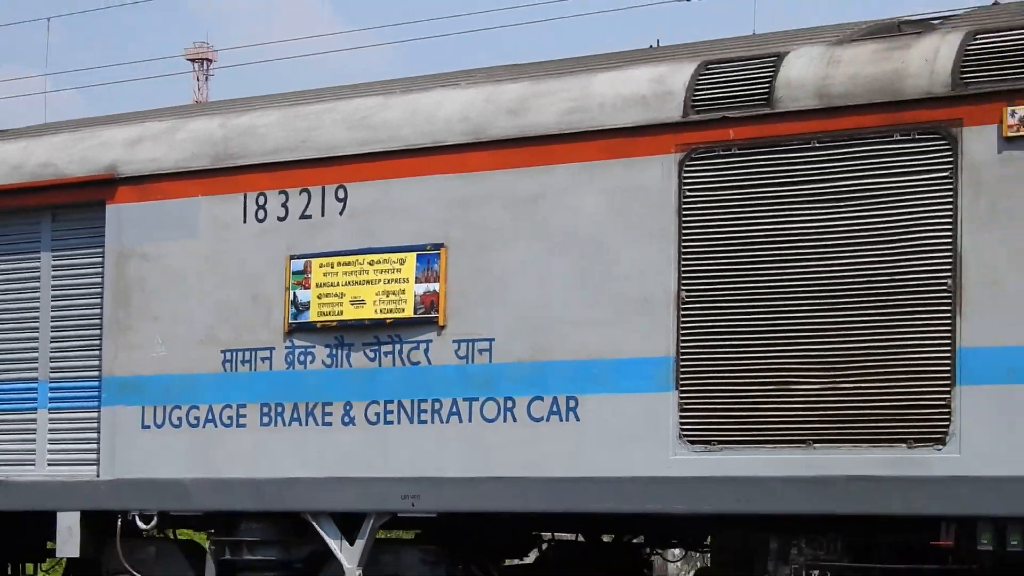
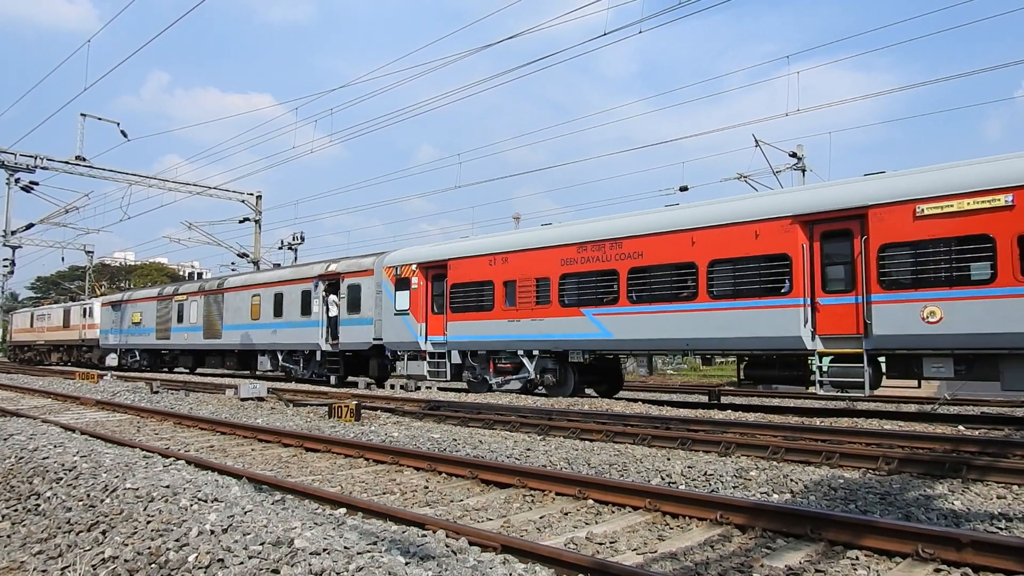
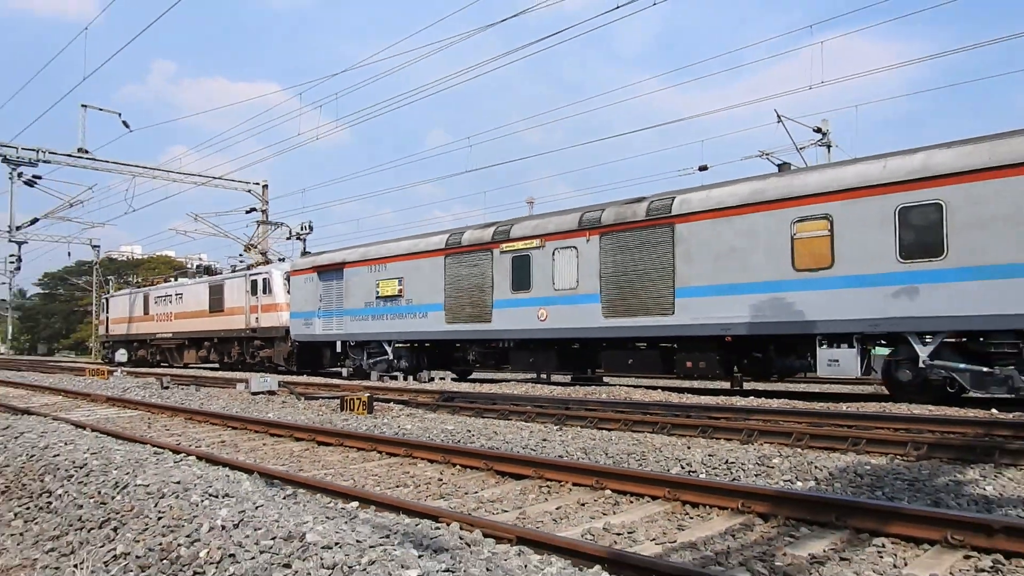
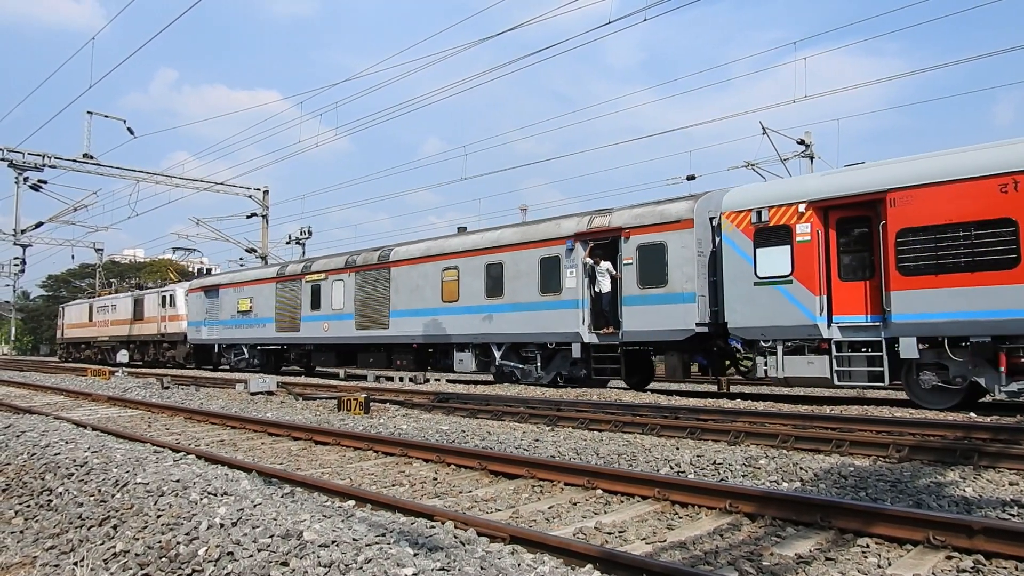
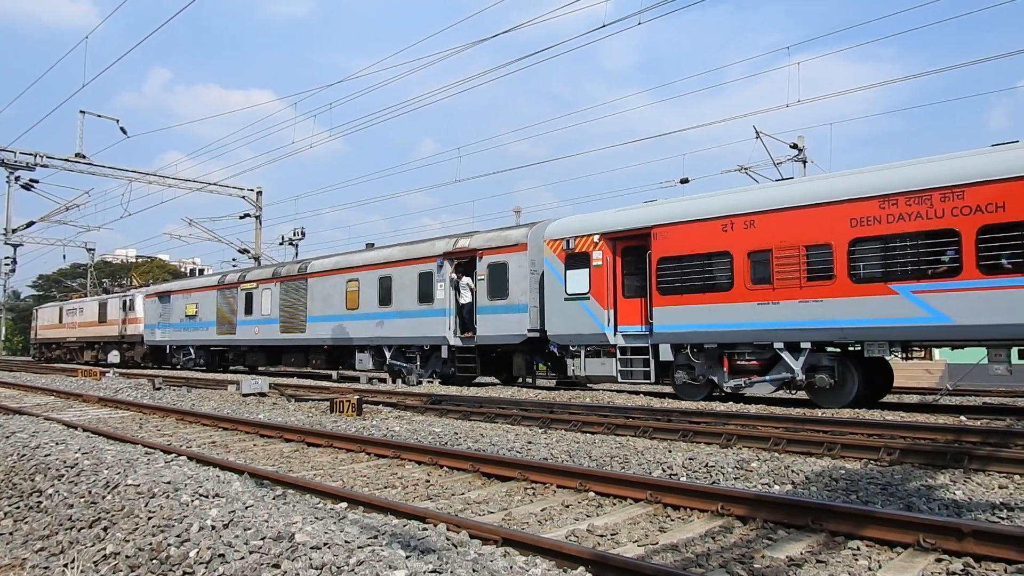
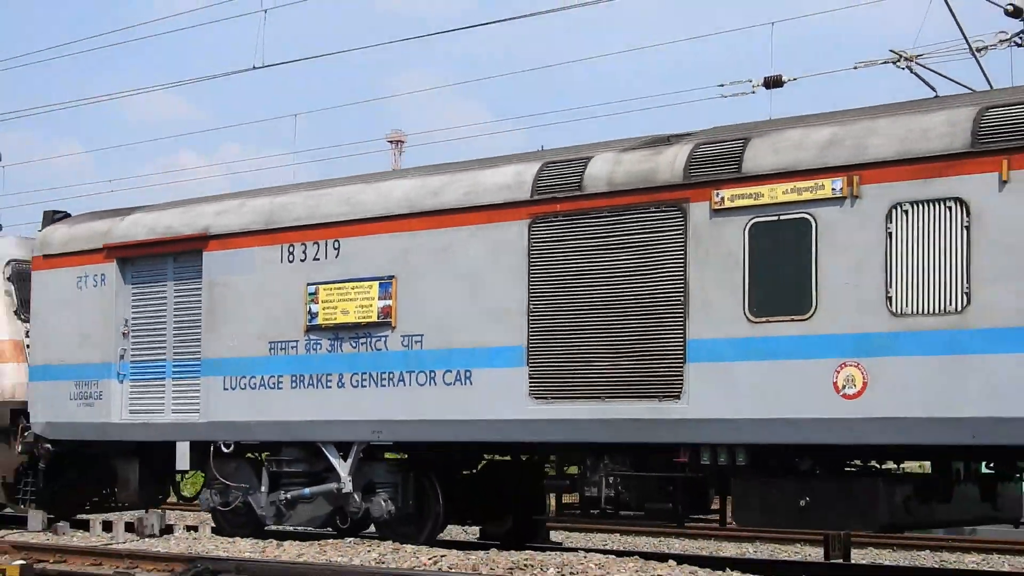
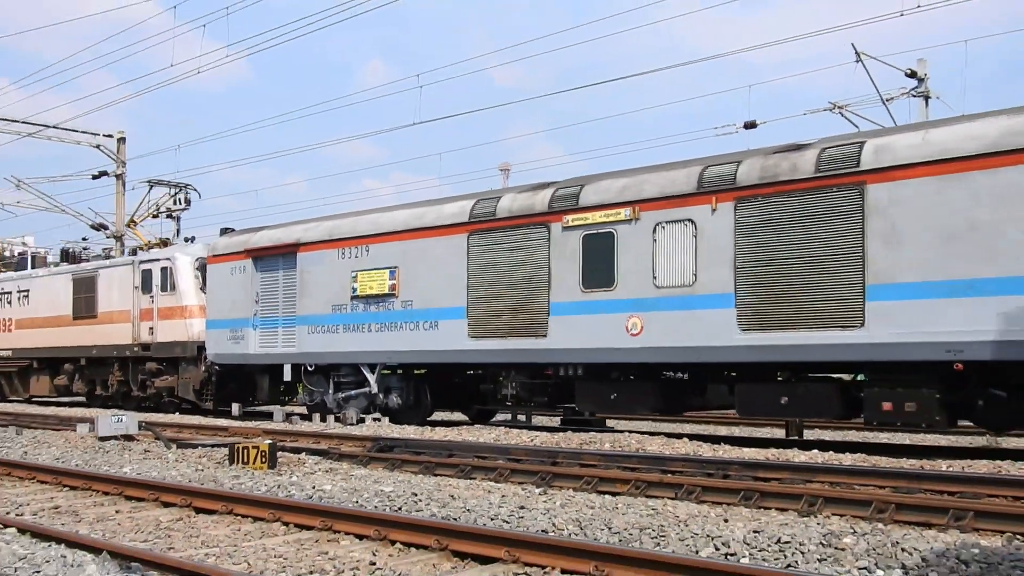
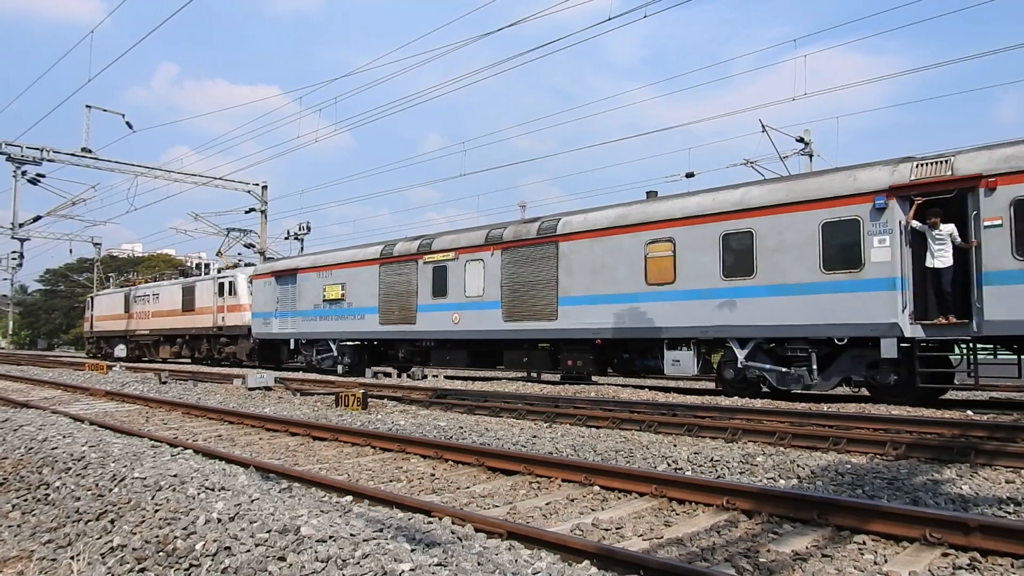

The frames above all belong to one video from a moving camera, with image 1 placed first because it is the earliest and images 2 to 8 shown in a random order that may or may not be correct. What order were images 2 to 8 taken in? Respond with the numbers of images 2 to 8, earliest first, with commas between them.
6, 7, 3, 8, 4, 5, 2
